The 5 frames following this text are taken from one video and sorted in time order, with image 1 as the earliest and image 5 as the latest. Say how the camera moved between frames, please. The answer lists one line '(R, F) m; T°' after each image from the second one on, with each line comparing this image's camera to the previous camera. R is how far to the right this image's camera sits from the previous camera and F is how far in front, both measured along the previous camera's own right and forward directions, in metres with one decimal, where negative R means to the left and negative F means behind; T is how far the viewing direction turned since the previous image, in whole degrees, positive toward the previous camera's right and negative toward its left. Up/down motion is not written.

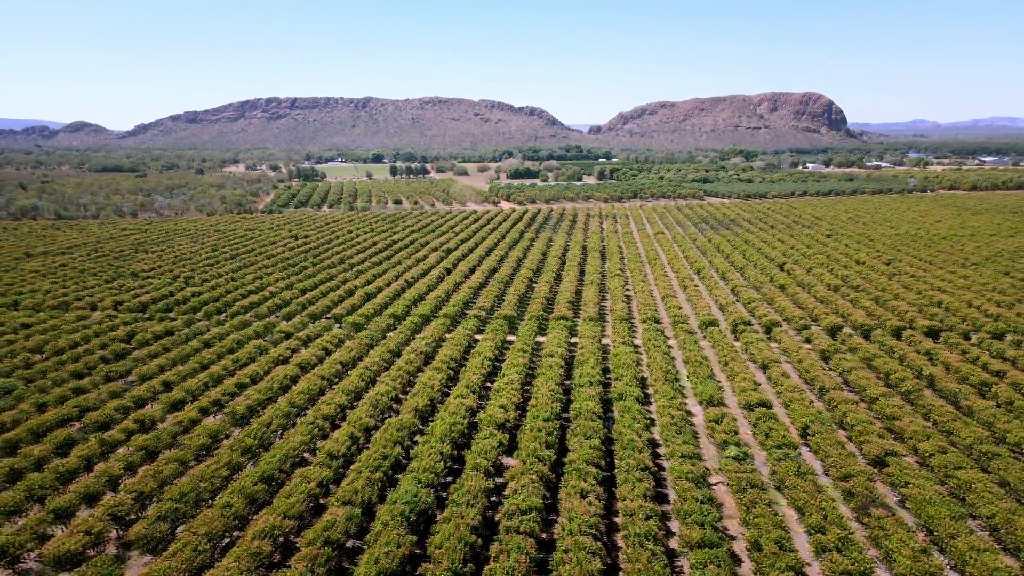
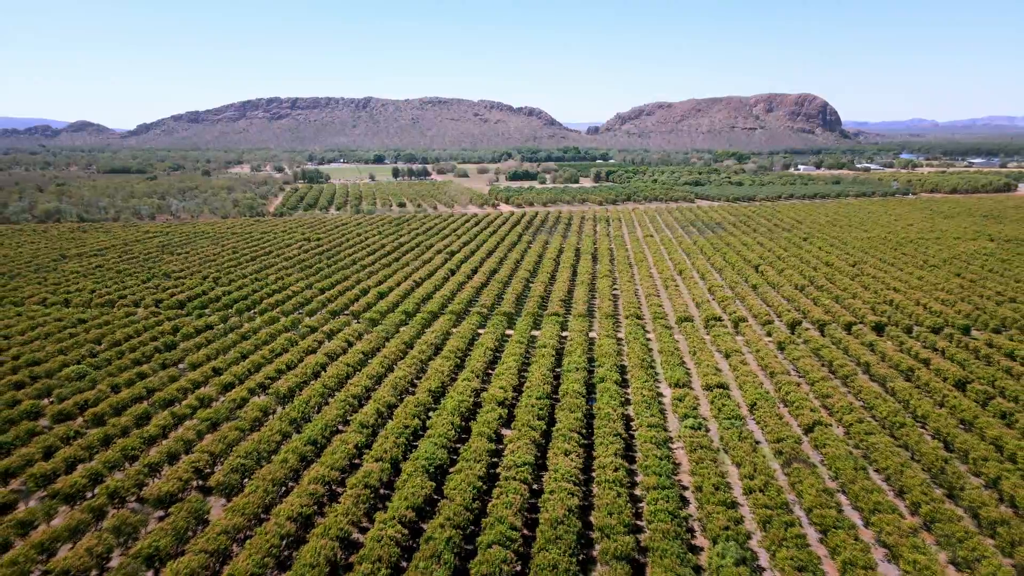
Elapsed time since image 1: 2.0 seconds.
(+0.1, -4.2) m; 0°
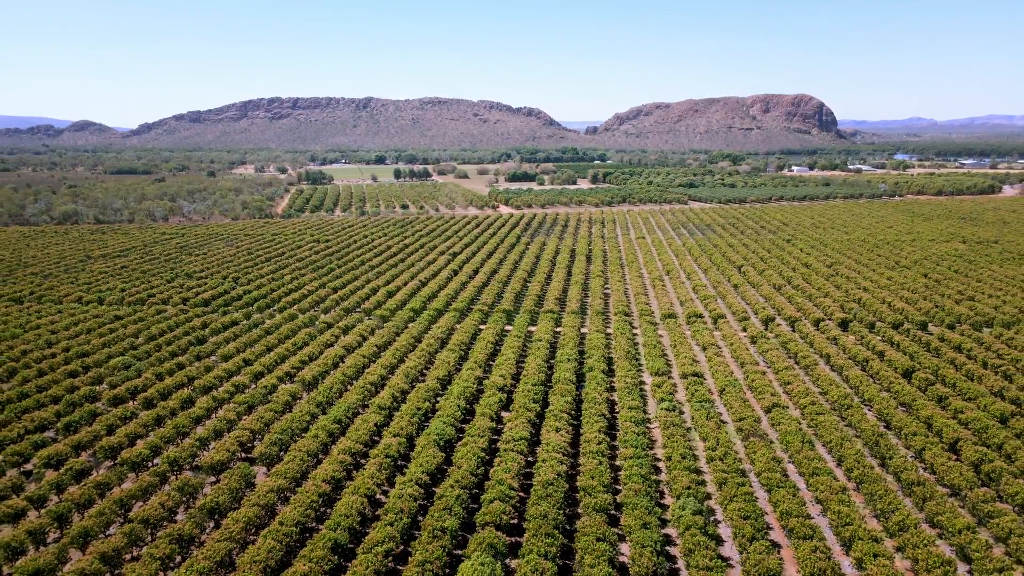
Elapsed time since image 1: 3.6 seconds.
(0.0, -3.4) m; 0°
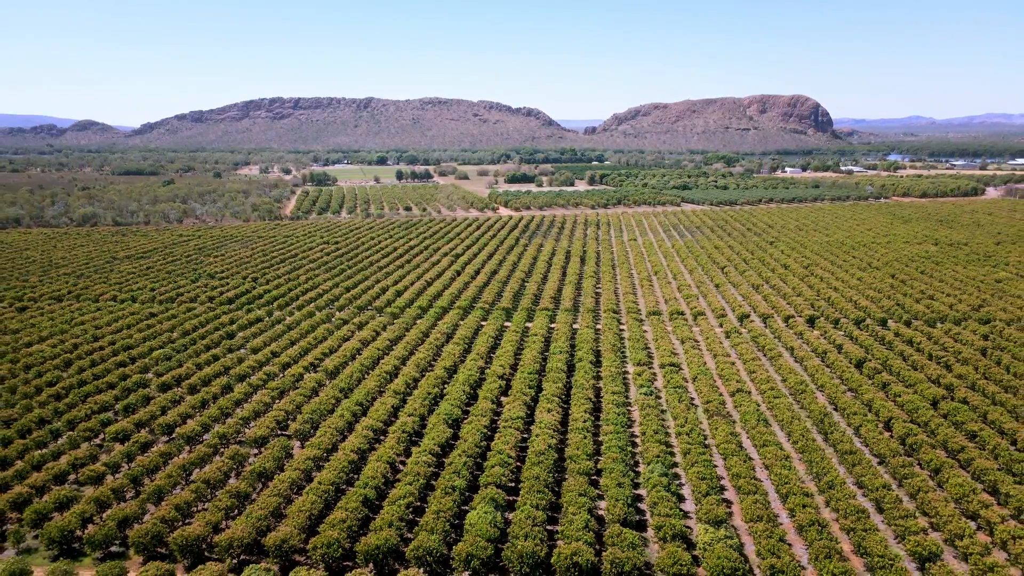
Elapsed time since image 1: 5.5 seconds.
(+0.1, -3.9) m; 0°
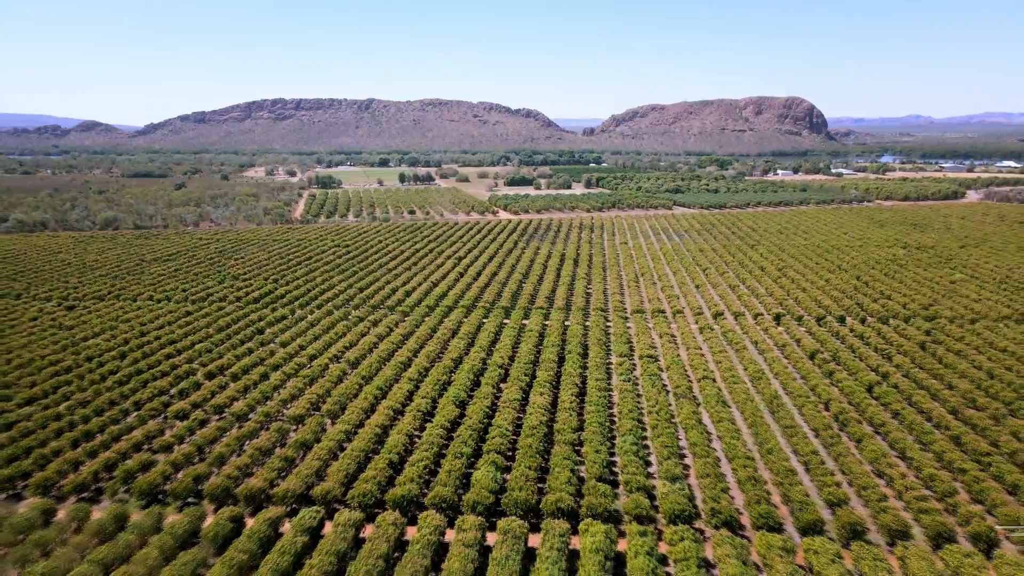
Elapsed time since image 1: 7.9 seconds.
(+0.1, -5.0) m; 0°
